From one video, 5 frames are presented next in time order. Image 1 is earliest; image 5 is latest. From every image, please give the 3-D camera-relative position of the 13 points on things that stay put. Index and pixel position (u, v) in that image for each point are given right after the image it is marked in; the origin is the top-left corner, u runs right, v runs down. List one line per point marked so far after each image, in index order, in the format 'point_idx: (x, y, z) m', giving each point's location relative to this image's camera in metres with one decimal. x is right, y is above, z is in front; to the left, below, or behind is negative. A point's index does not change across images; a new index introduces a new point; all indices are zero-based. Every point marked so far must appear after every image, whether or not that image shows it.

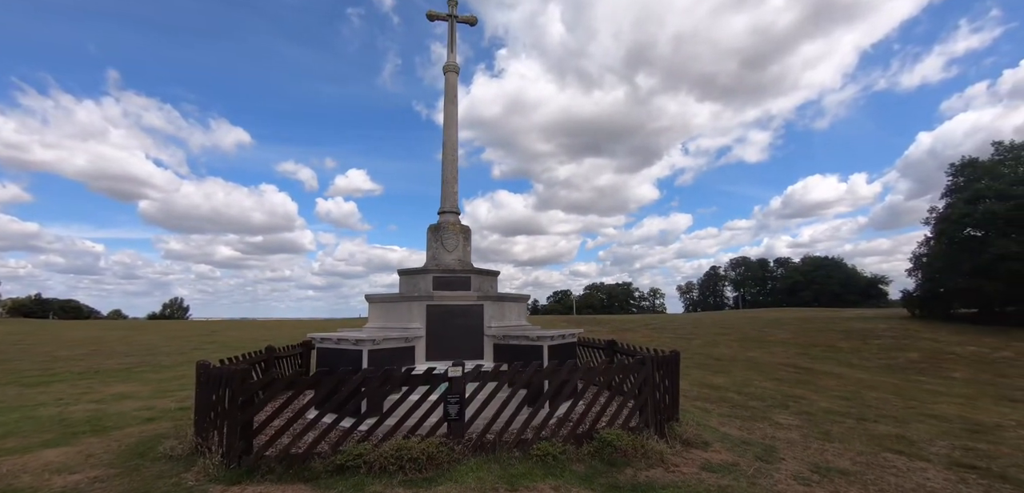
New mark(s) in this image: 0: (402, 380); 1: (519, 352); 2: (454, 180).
0: (-1.3, -1.6, +5.4) m
1: (+0.1, -1.7, +7.2) m
2: (-1.2, +1.4, +9.4) m
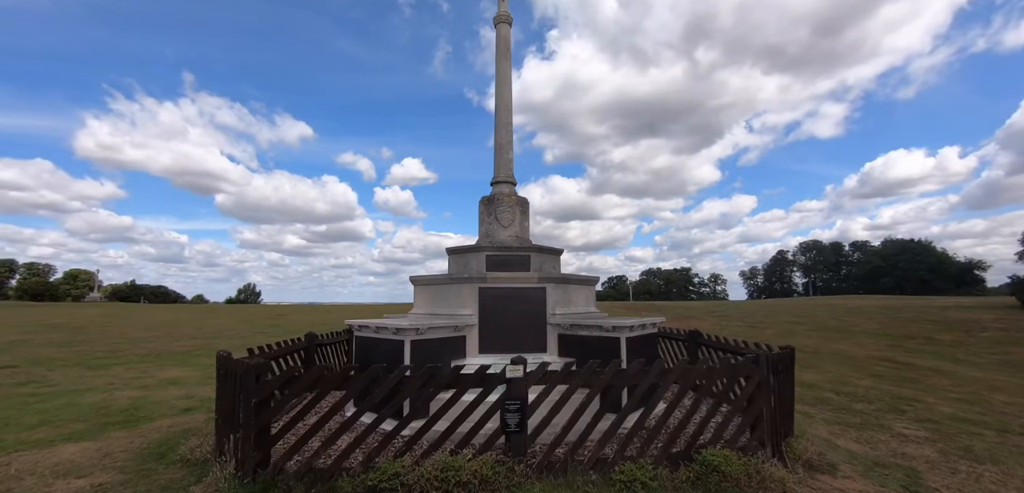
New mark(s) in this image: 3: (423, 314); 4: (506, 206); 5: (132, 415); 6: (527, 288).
0: (-0.6, -1.3, +4.3) m
1: (+1.0, -1.3, +5.9) m
2: (-0.1, +1.9, +8.1) m
3: (-1.3, -1.0, +6.6) m
4: (-0.1, +0.7, +7.5) m
5: (-5.9, -2.6, +6.8) m
6: (+0.2, -0.6, +6.2) m
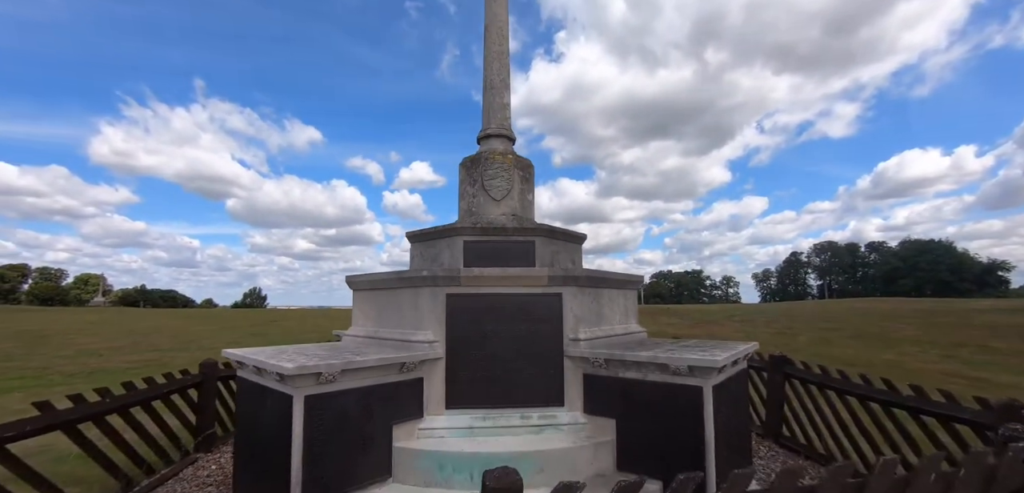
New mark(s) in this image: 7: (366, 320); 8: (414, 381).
0: (-0.7, -1.1, +1.7) m
1: (+1.0, -1.2, +3.3) m
2: (-0.1, +2.1, +5.6) m
3: (-1.4, -0.8, +4.1) m
4: (-0.1, +0.9, +5.0) m
5: (-5.9, -2.4, +4.3) m
6: (+0.1, -0.4, +3.7) m
7: (-1.4, -0.7, +4.2) m
8: (-0.8, -1.0, +3.4) m
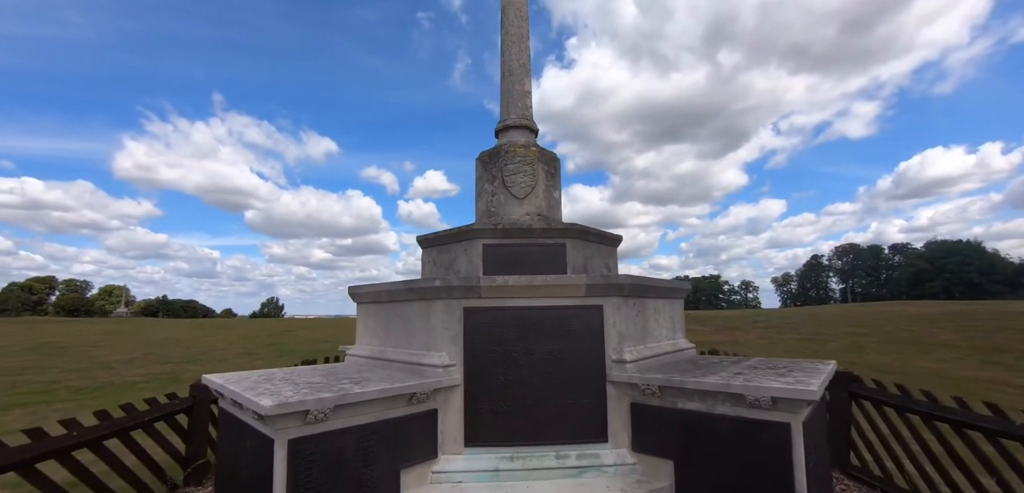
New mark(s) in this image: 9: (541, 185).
0: (-0.6, -1.1, +1.1) m
1: (+1.2, -1.2, +2.6) m
2: (+0.1, +2.0, +5.0) m
3: (-1.2, -0.9, +3.5) m
4: (+0.1, +0.8, +4.4) m
5: (-5.7, -2.6, +3.9) m
6: (+0.4, -0.4, +3.0) m
7: (-1.2, -0.8, +3.7) m
8: (-0.6, -1.1, +2.8) m
9: (+0.3, +0.6, +4.4) m
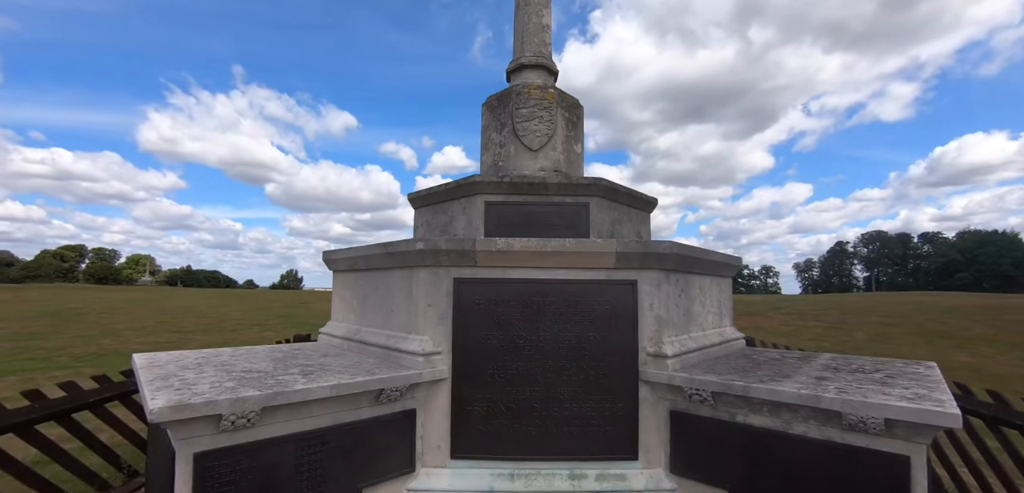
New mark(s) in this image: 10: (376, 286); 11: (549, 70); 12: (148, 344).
0: (-0.6, -0.9, +0.5) m
1: (+1.2, -1.0, +1.9) m
2: (+0.3, +2.3, +4.2) m
3: (-1.1, -0.6, +2.9) m
4: (+0.2, +1.1, +3.6) m
5: (-5.6, -2.1, +3.5) m
6: (+0.4, -0.2, +2.3) m
7: (-1.1, -0.5, +3.0) m
8: (-0.5, -0.8, +2.1) m
9: (+0.4, +0.9, +3.6) m
10: (-0.8, -0.2, +2.7) m
11: (+0.3, +1.6, +4.0) m
12: (-10.3, -2.8, +12.5) m
